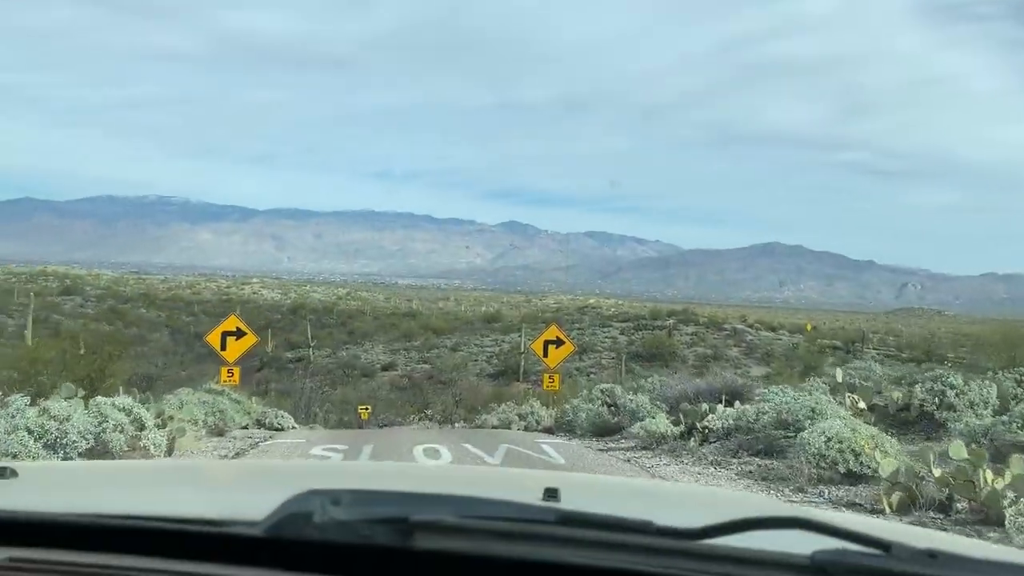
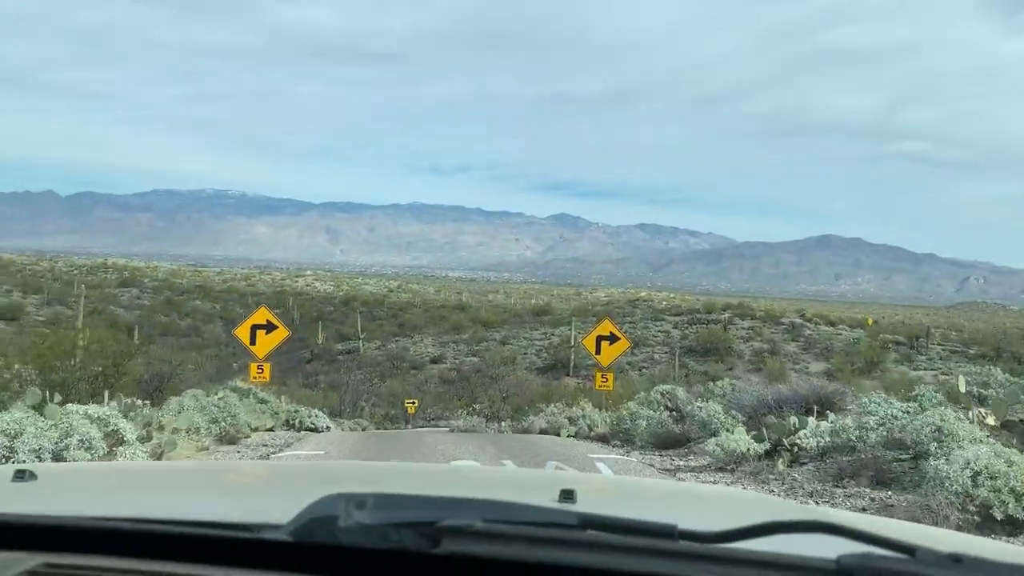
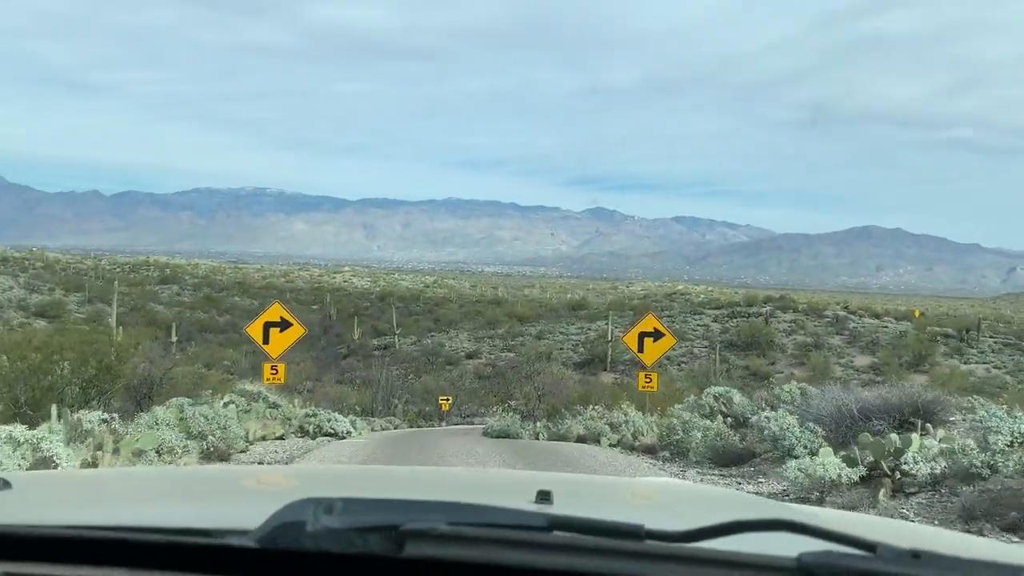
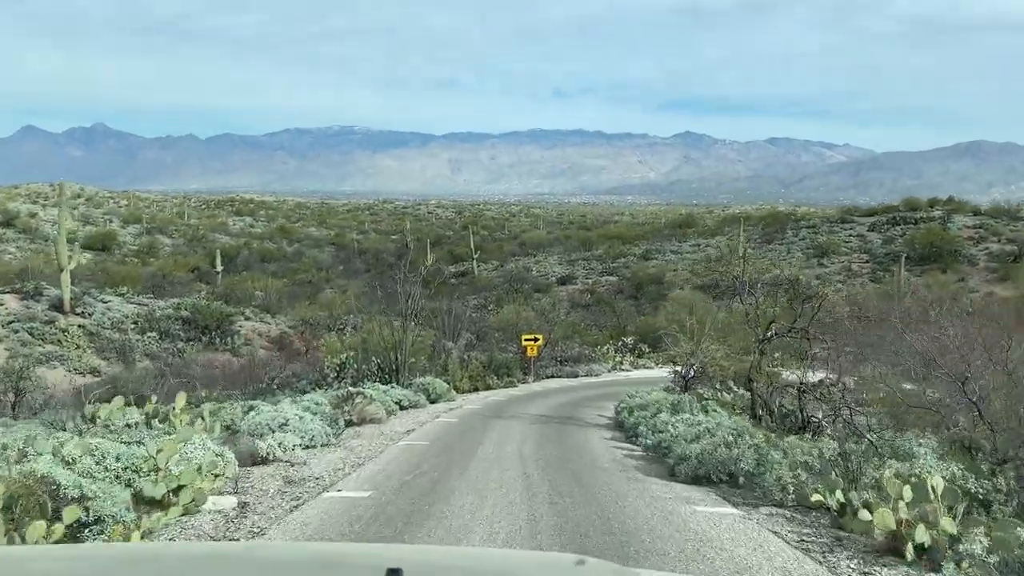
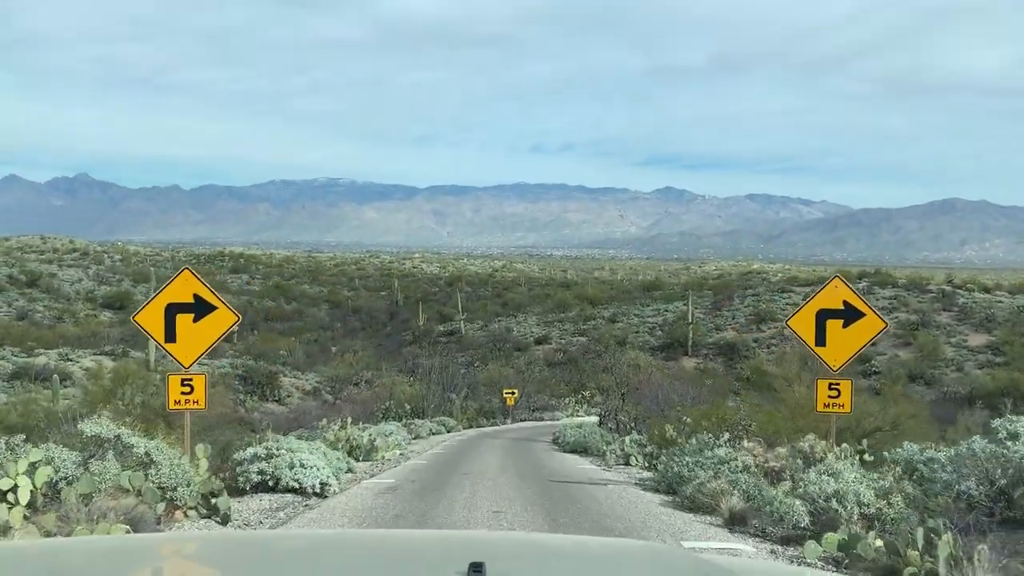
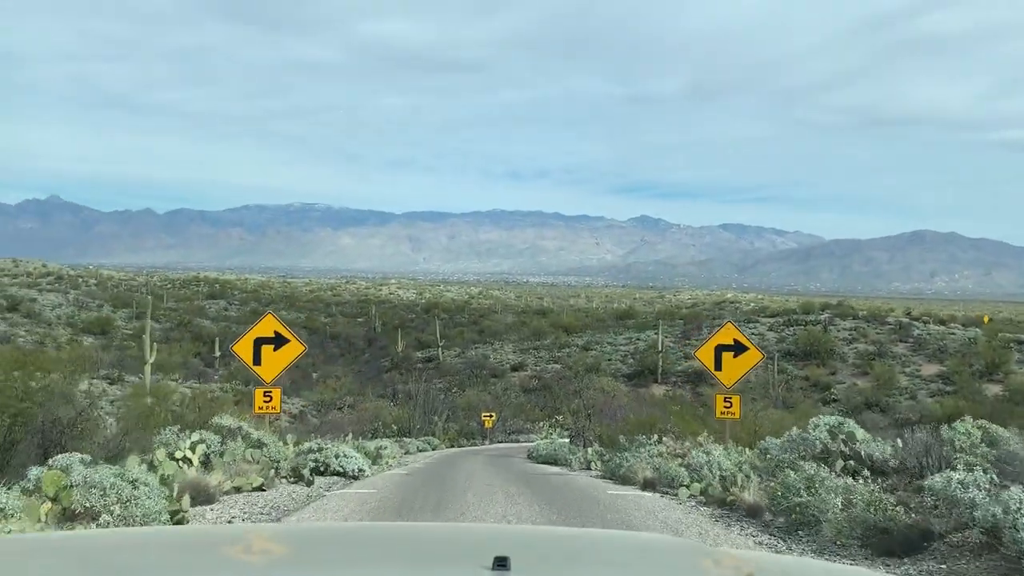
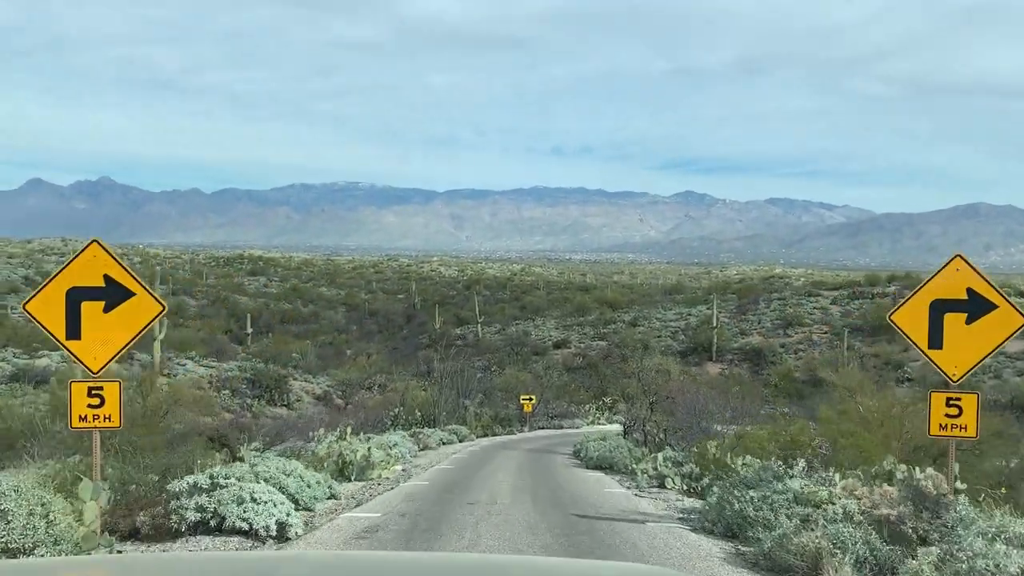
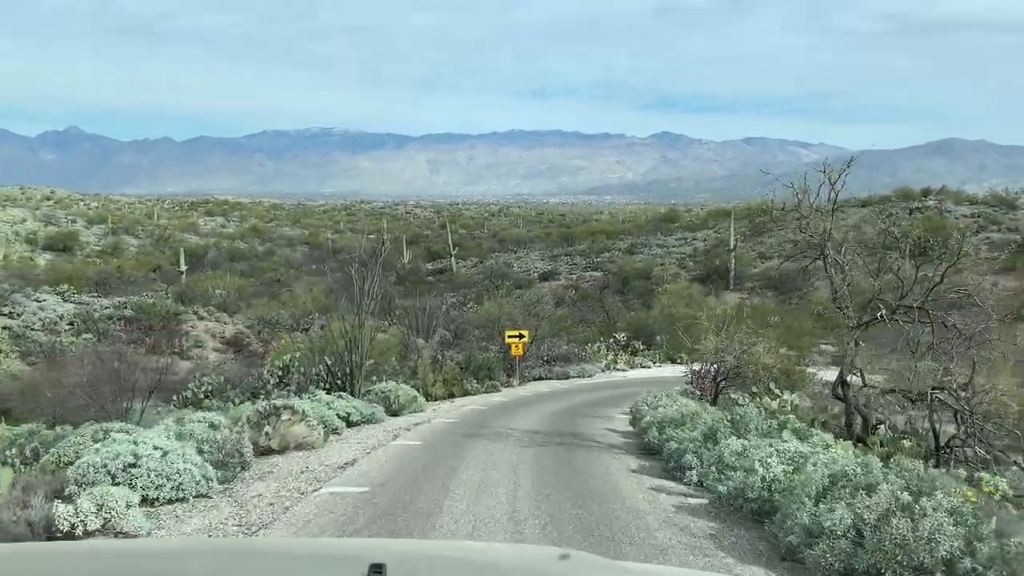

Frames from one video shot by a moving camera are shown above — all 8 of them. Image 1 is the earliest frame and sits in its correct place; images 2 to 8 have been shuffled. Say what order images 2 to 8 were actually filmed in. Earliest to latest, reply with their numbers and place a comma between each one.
2, 3, 6, 5, 7, 4, 8
